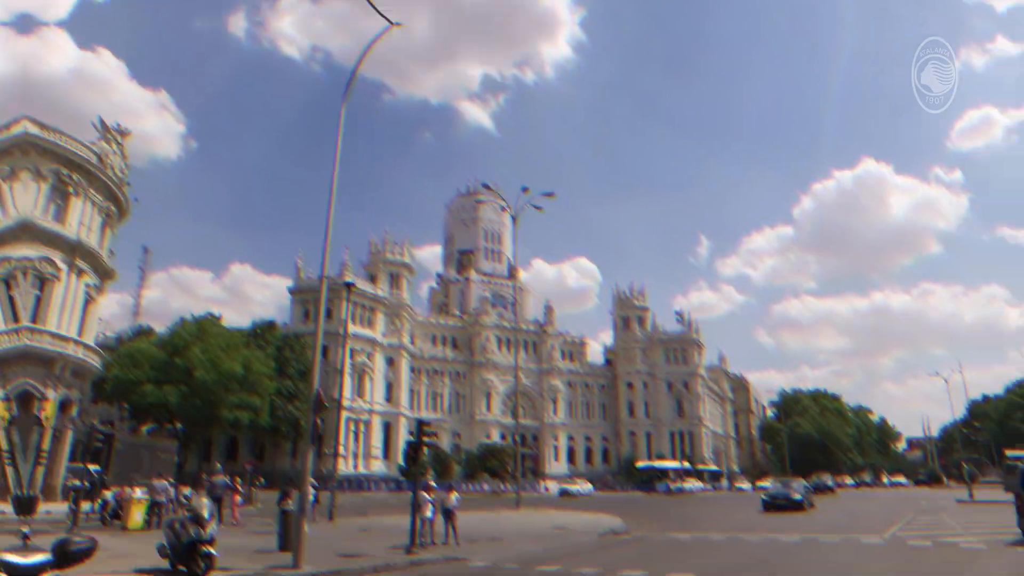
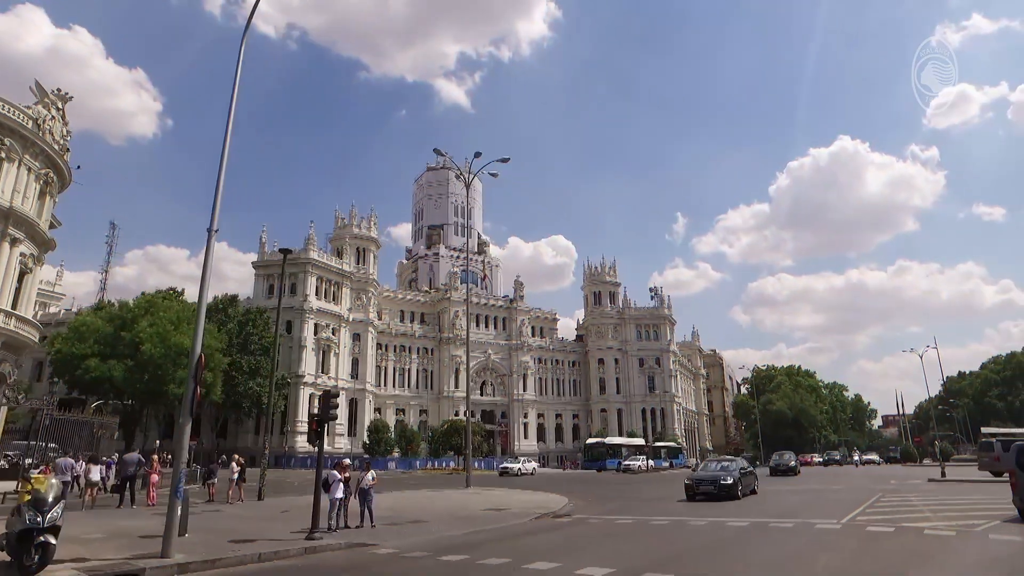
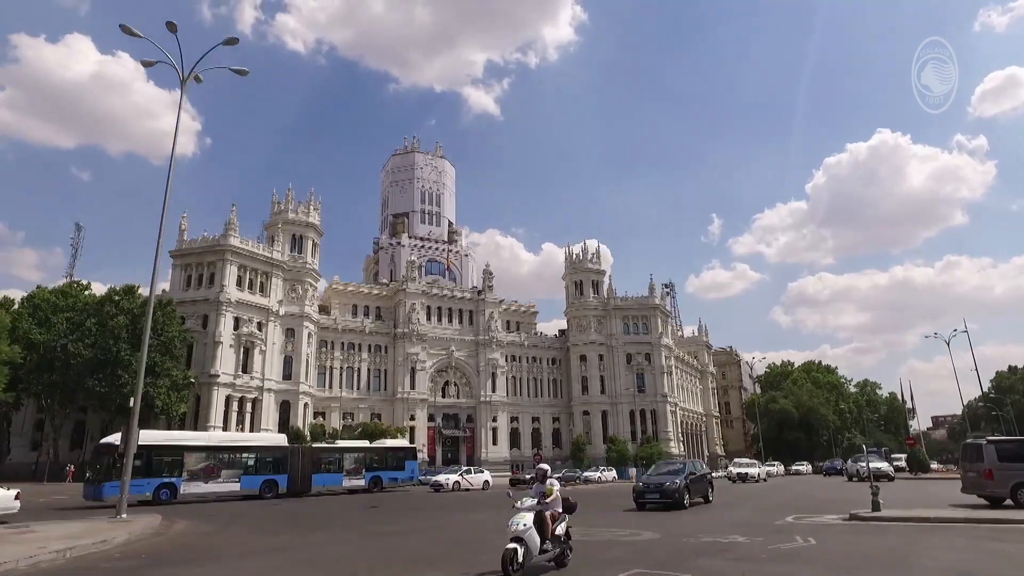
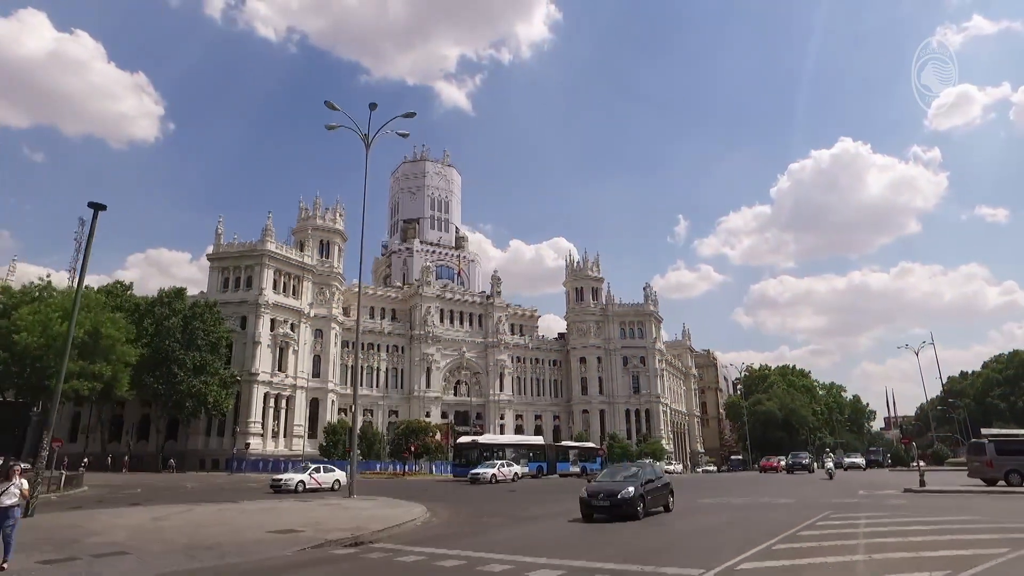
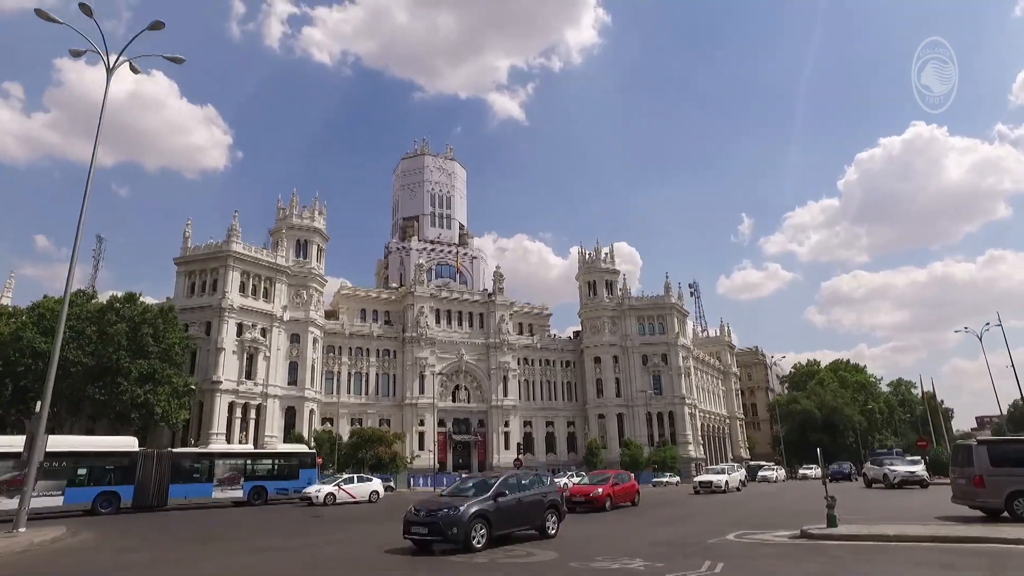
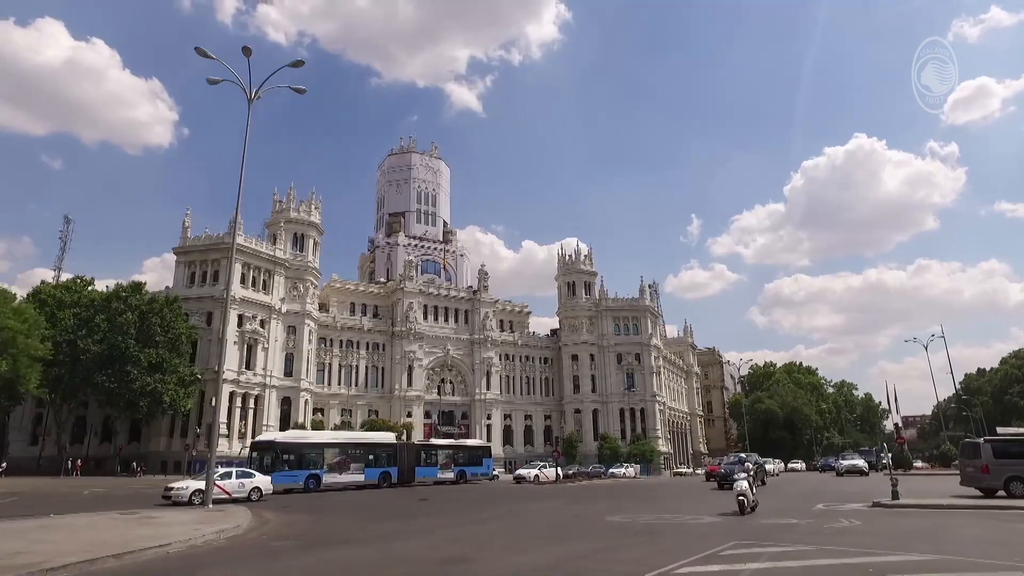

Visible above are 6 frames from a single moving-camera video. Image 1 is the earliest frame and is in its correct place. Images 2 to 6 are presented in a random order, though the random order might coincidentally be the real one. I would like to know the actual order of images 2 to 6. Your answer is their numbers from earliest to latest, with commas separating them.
2, 4, 6, 3, 5
